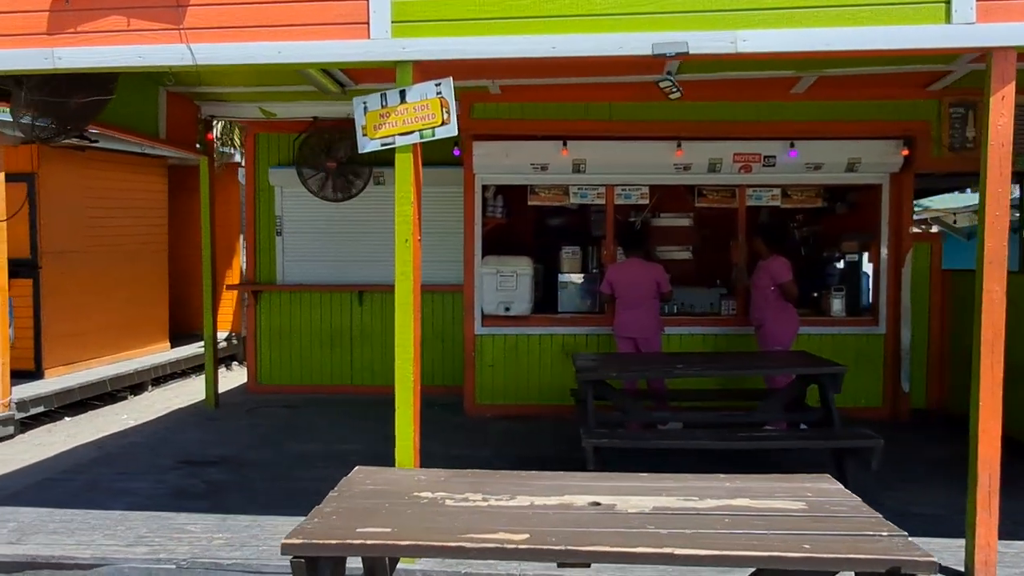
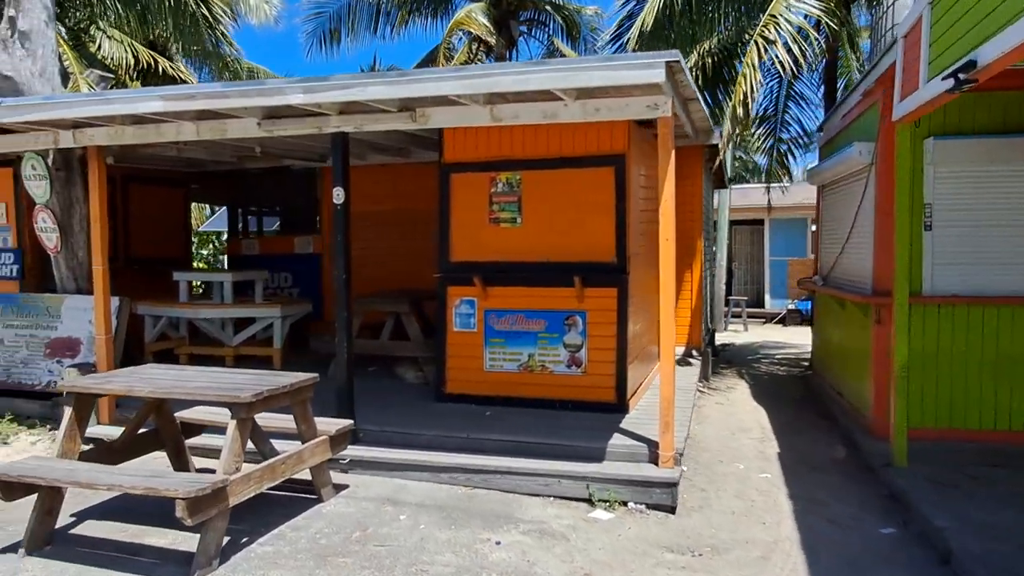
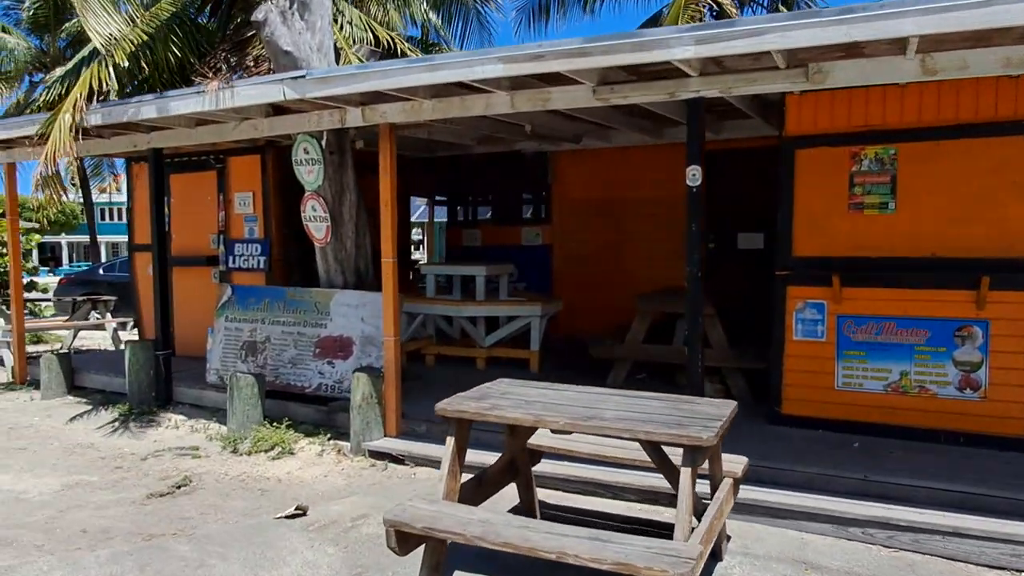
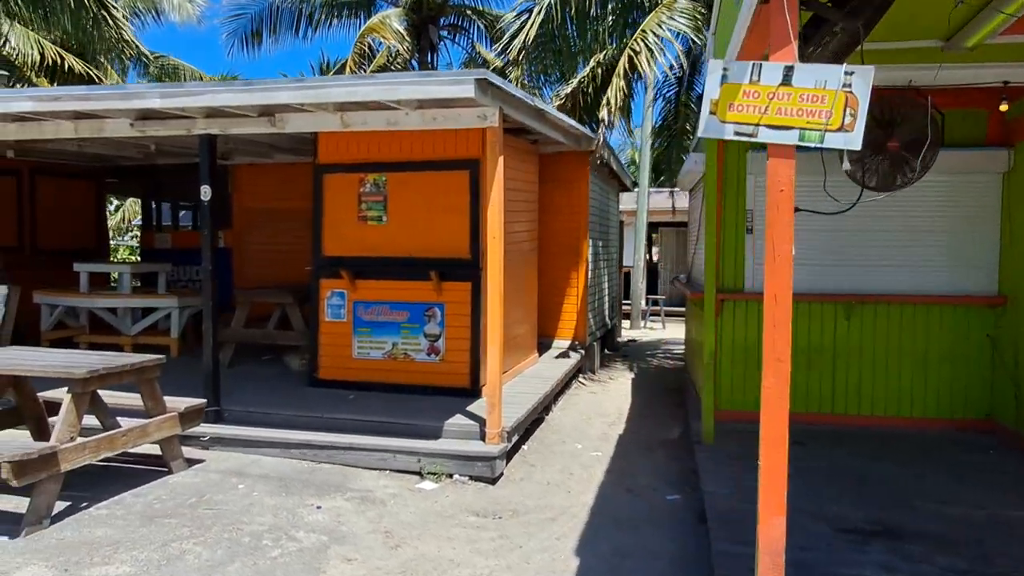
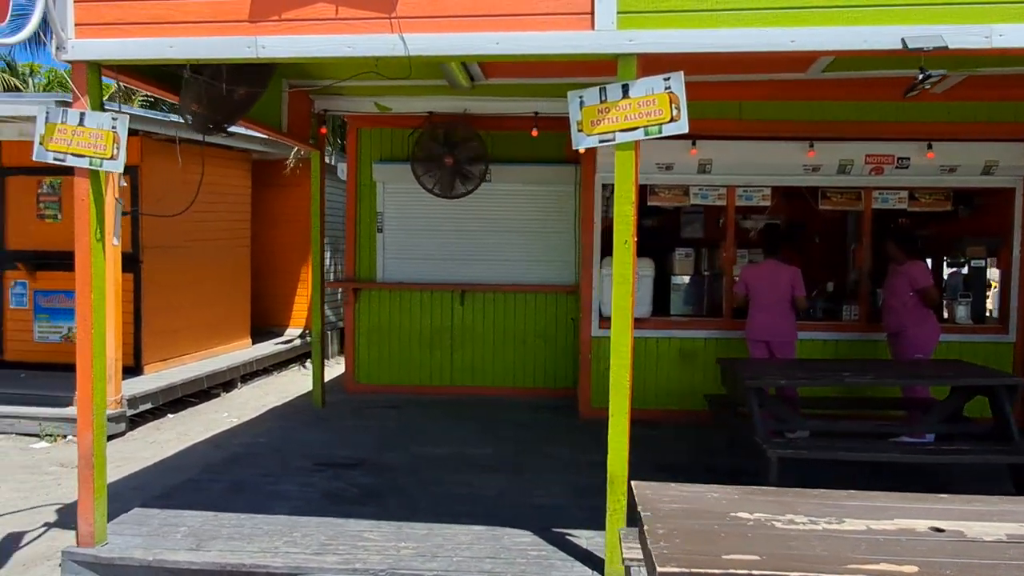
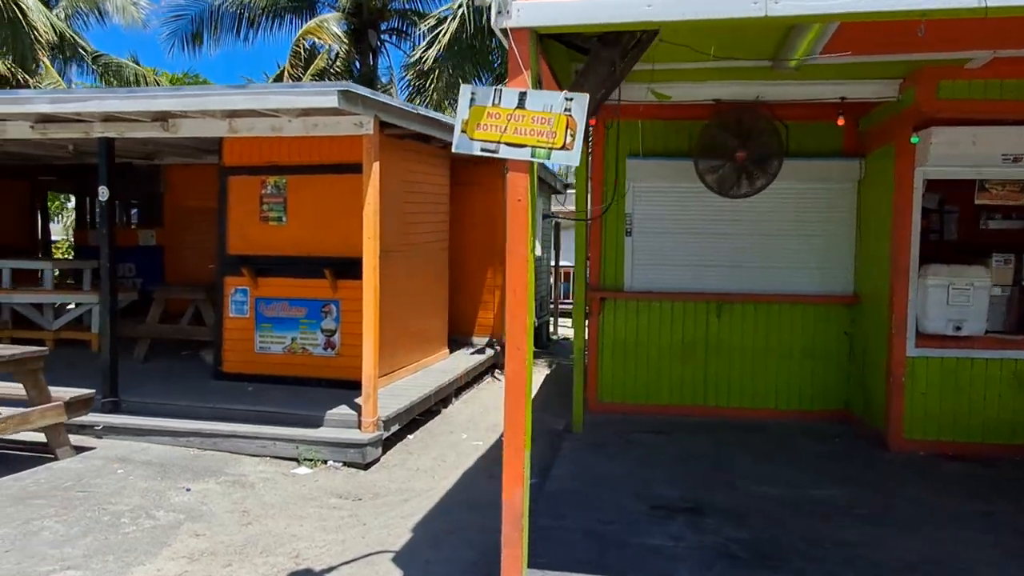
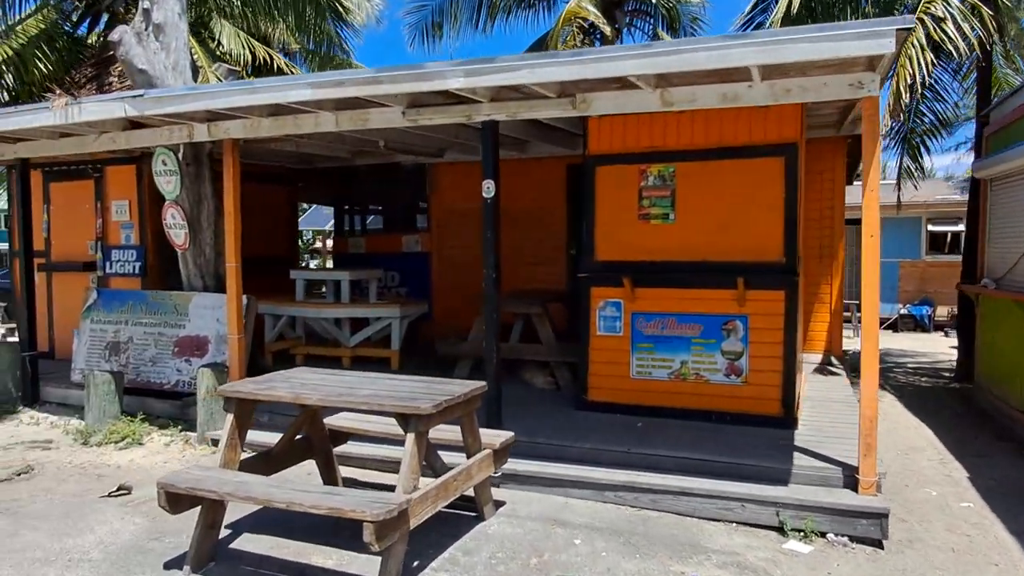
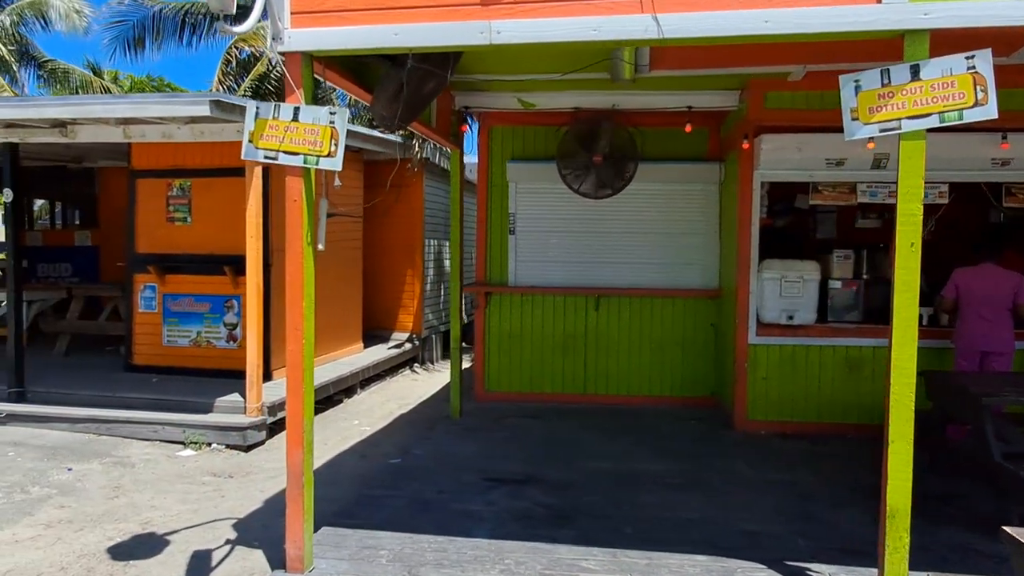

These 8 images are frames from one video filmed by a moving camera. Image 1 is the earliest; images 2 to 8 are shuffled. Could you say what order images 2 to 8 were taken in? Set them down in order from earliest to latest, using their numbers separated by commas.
5, 8, 6, 4, 2, 7, 3
